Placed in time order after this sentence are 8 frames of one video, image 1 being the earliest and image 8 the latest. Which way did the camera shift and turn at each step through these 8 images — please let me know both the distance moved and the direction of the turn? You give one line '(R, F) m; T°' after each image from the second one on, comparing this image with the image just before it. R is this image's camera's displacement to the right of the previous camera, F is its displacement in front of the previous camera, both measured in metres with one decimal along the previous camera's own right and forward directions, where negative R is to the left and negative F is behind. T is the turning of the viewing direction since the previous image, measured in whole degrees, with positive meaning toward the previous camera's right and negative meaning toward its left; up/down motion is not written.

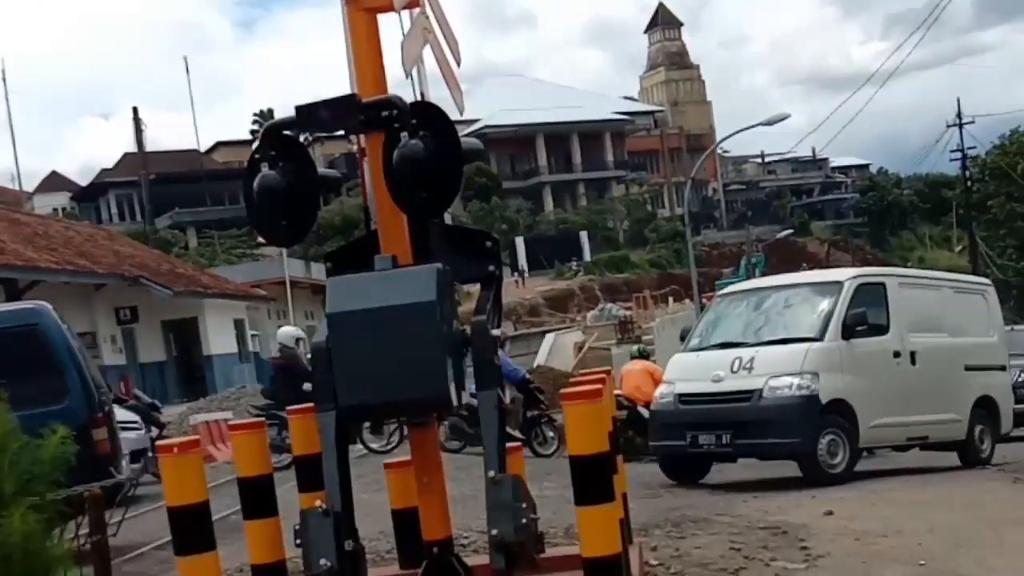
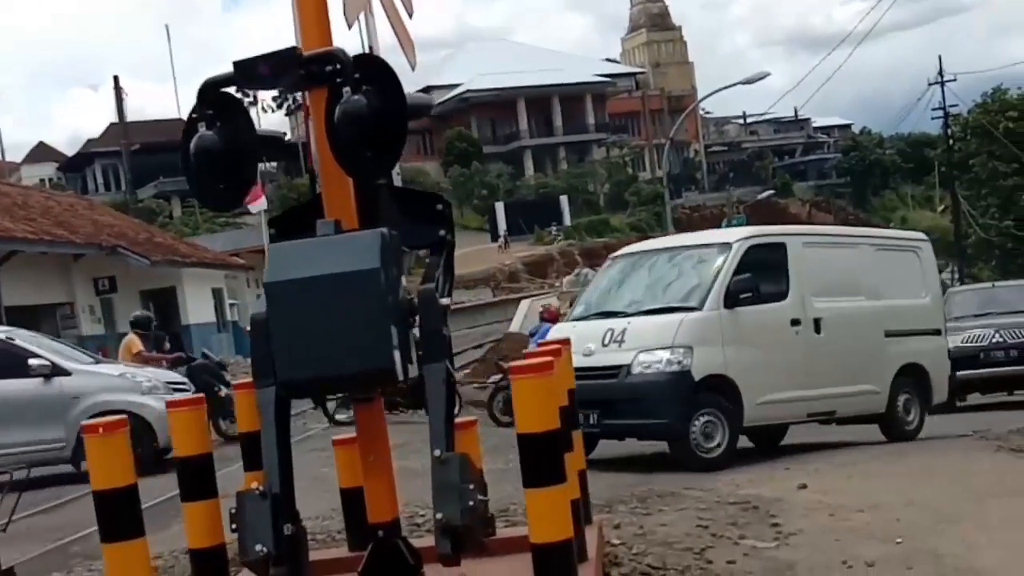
(+0.1, +0.2) m; +1°
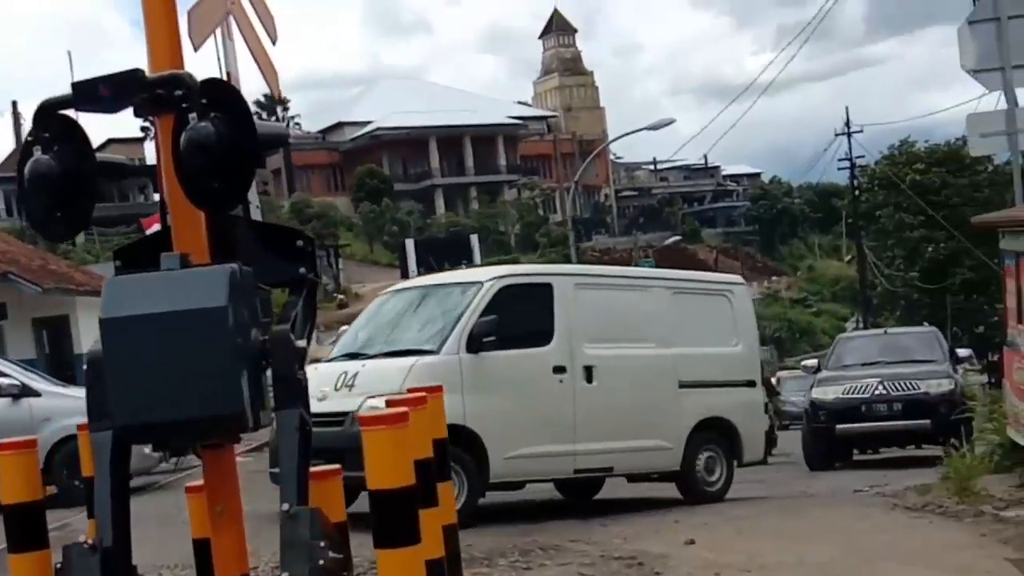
(+0.2, +0.2) m; +4°
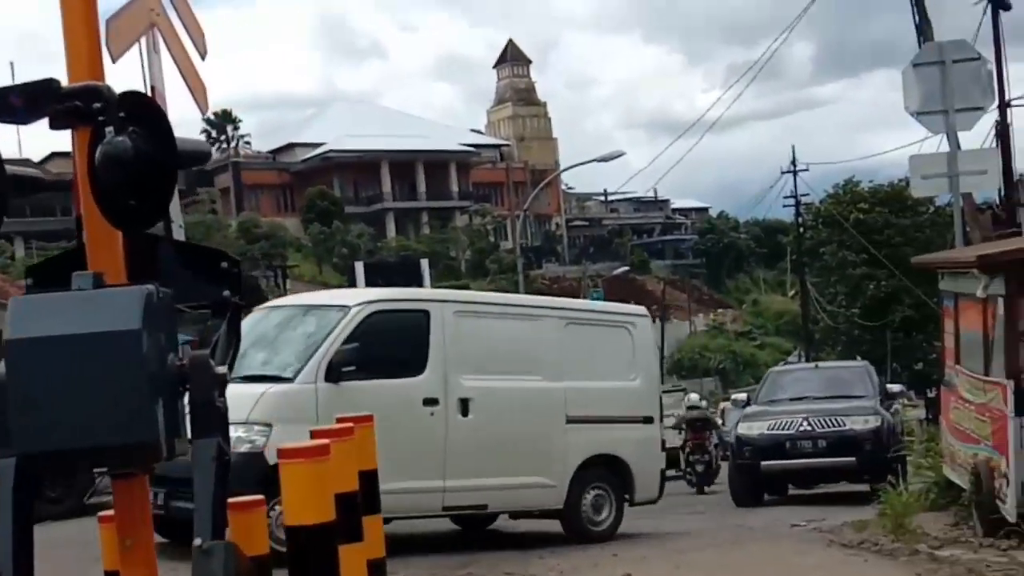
(+0.1, +0.1) m; +2°
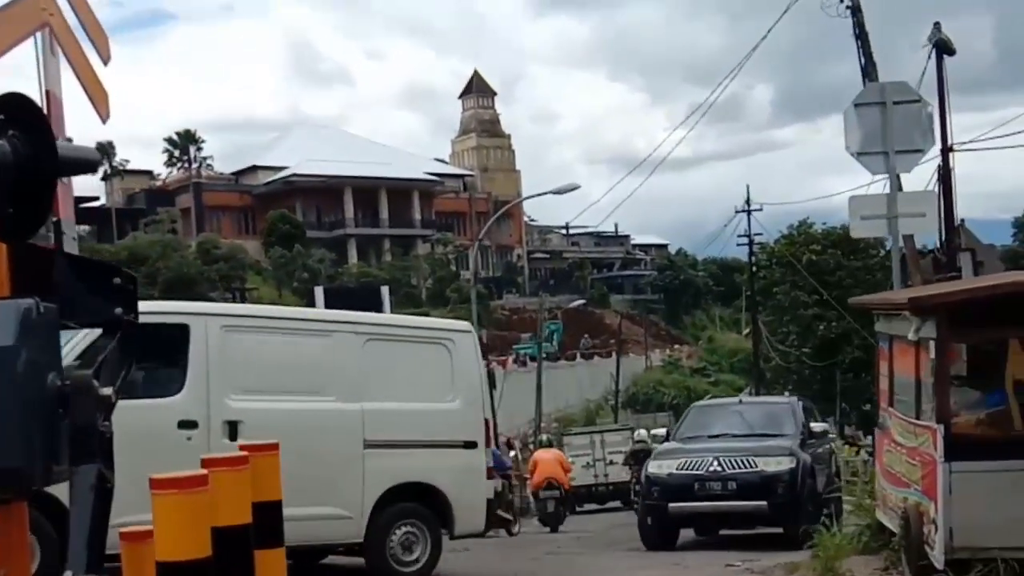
(+0.3, -0.1) m; +1°
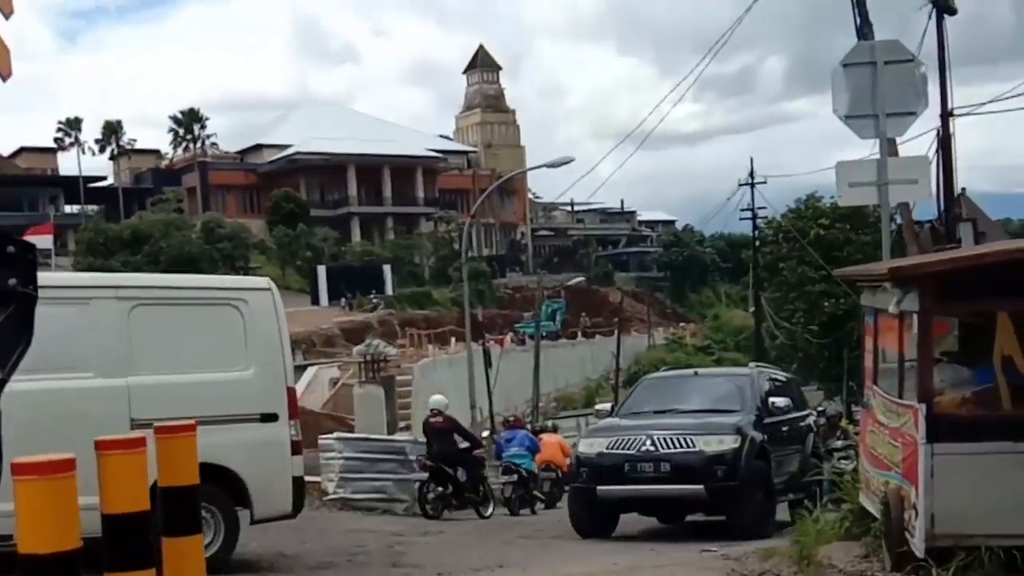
(+0.4, +0.1) m; -1°
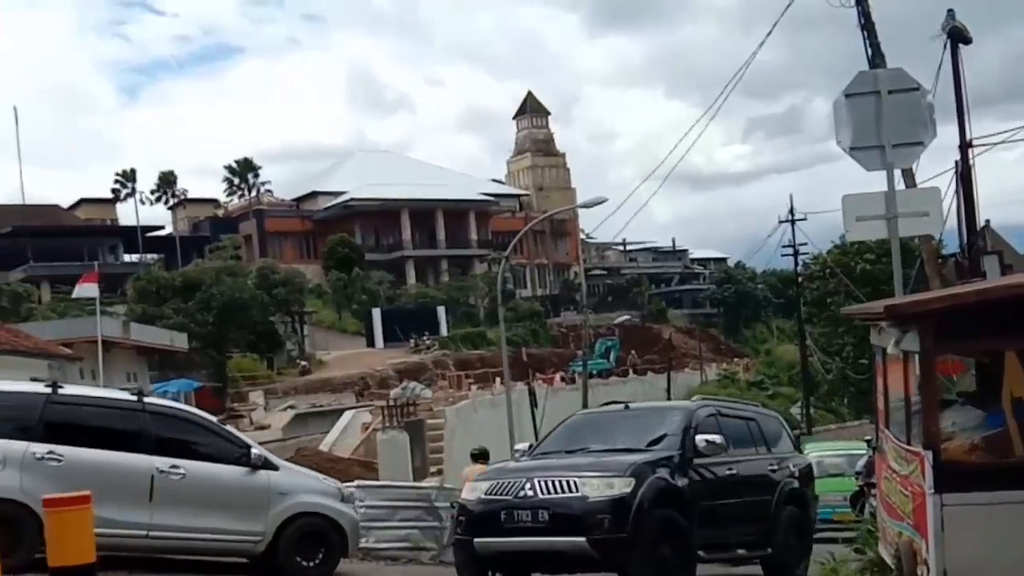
(+0.7, -0.1) m; -4°
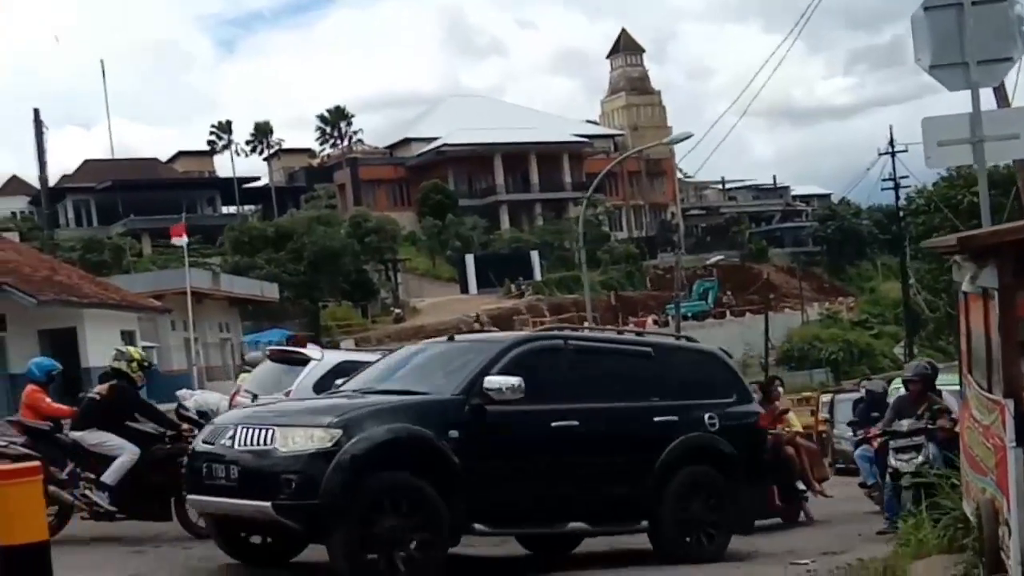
(+0.4, +0.5) m; -5°
